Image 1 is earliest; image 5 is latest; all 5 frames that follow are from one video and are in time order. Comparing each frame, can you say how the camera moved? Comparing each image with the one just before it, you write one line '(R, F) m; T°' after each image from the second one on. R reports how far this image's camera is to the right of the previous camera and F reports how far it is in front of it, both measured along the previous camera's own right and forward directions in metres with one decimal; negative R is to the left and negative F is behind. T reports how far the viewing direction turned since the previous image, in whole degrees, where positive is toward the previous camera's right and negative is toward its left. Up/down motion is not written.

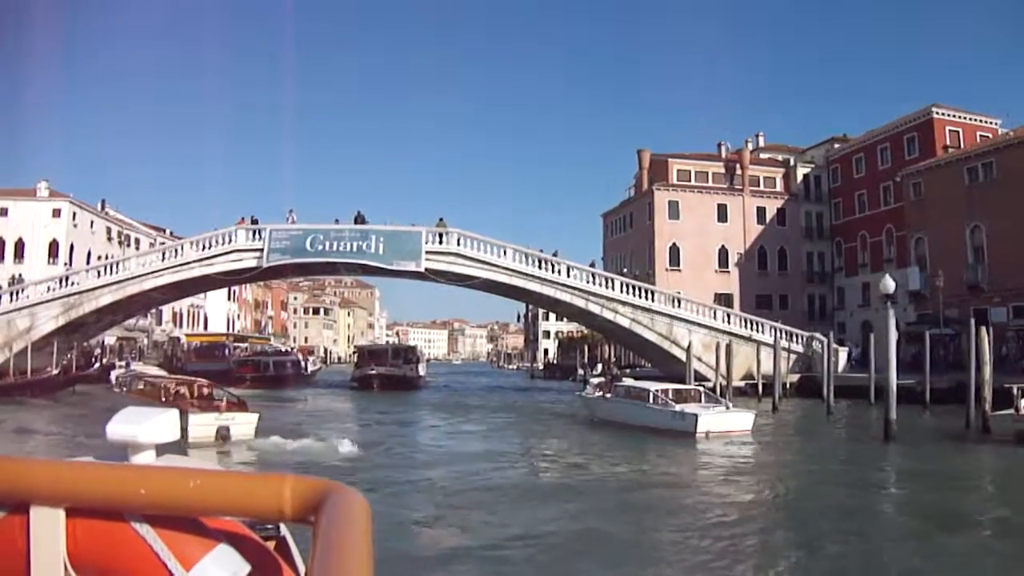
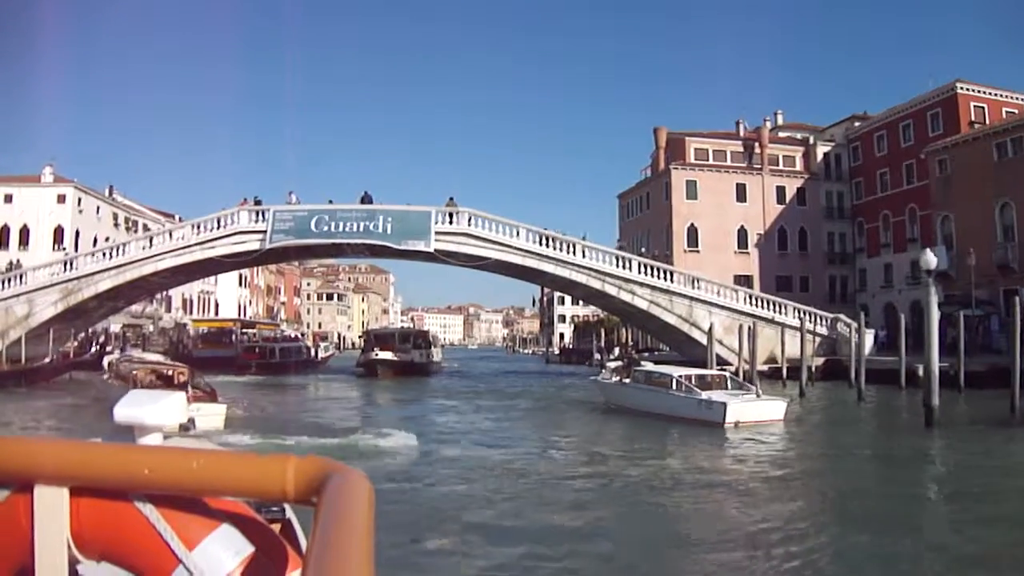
(0.0, +0.7) m; -1°
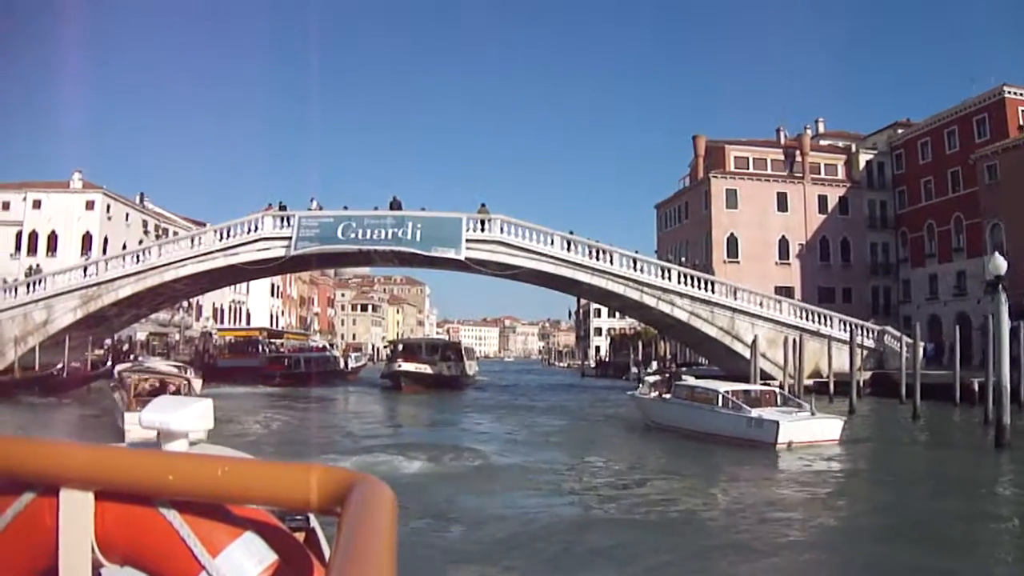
(0.0, +0.7) m; -2°
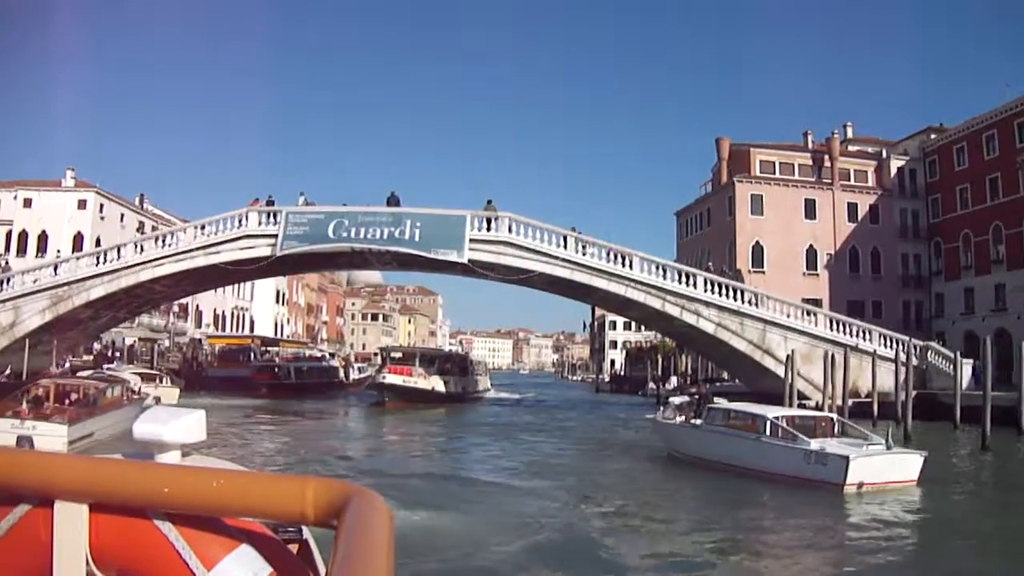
(+0.1, +1.6) m; -1°
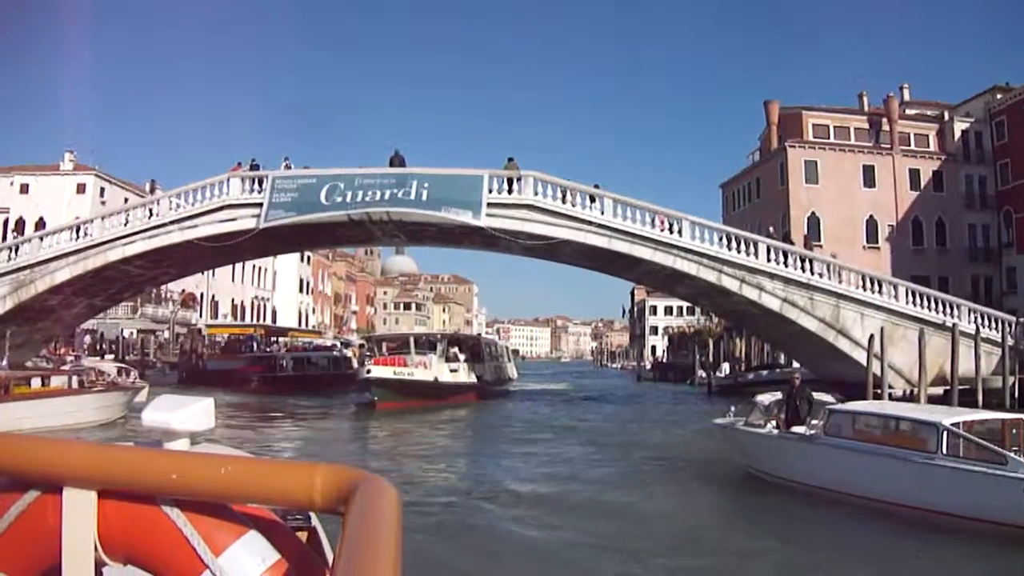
(+0.1, +2.3) m; -3°
